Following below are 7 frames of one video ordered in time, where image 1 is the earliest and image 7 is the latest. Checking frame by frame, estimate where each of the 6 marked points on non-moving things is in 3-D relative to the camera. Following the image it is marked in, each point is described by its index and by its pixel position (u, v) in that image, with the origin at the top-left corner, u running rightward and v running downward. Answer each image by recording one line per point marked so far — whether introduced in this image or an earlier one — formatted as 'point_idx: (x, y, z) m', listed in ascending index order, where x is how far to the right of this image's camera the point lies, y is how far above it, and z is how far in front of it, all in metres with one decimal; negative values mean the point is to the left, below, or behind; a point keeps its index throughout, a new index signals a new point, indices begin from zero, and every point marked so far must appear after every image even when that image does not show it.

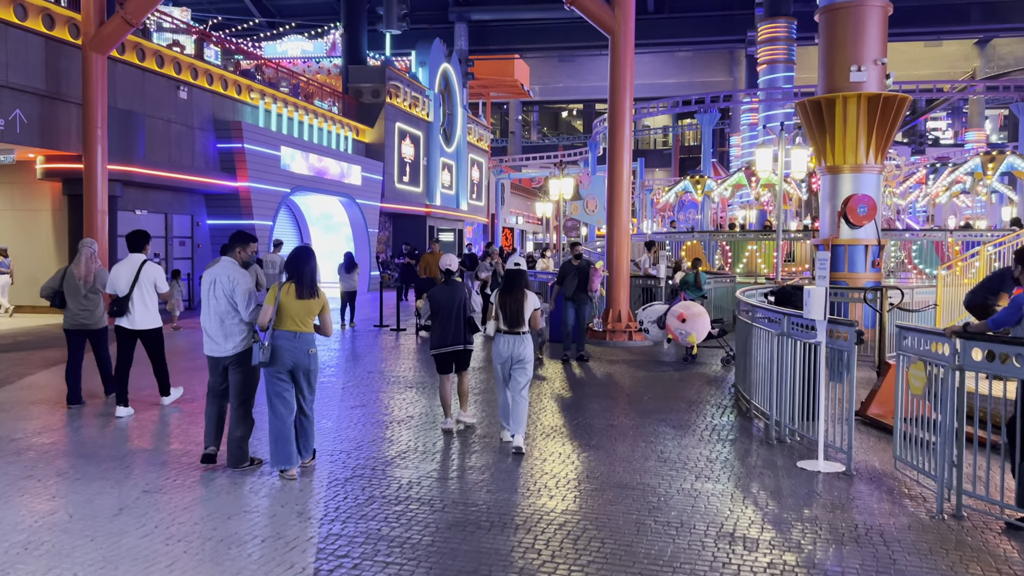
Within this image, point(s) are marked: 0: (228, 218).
0: (-6.5, +1.6, +19.4) m
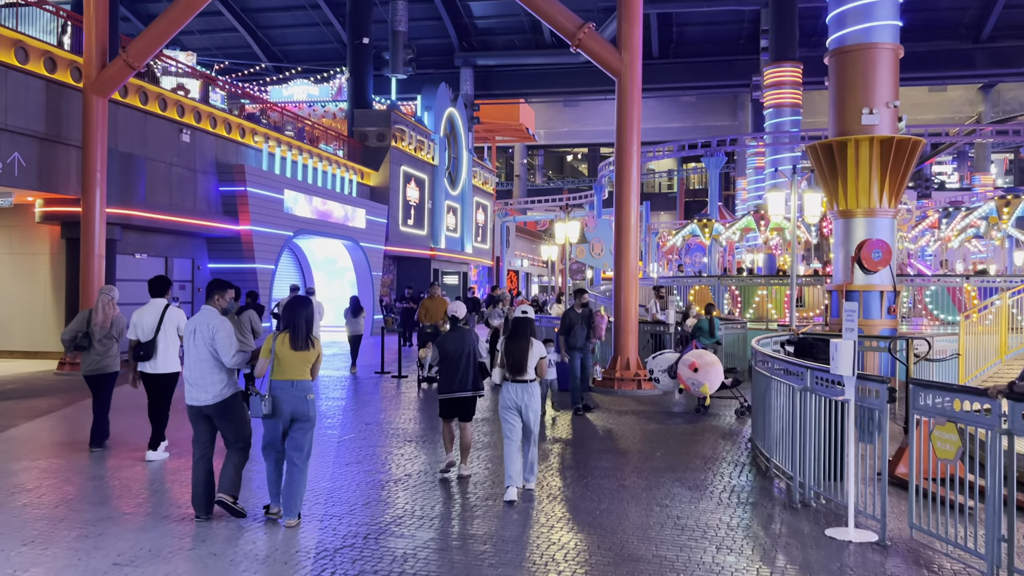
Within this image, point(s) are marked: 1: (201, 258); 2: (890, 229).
0: (-6.4, +0.6, +19.2) m
1: (-7.1, +0.7, +19.3) m
2: (+5.6, +0.9, +12.5) m
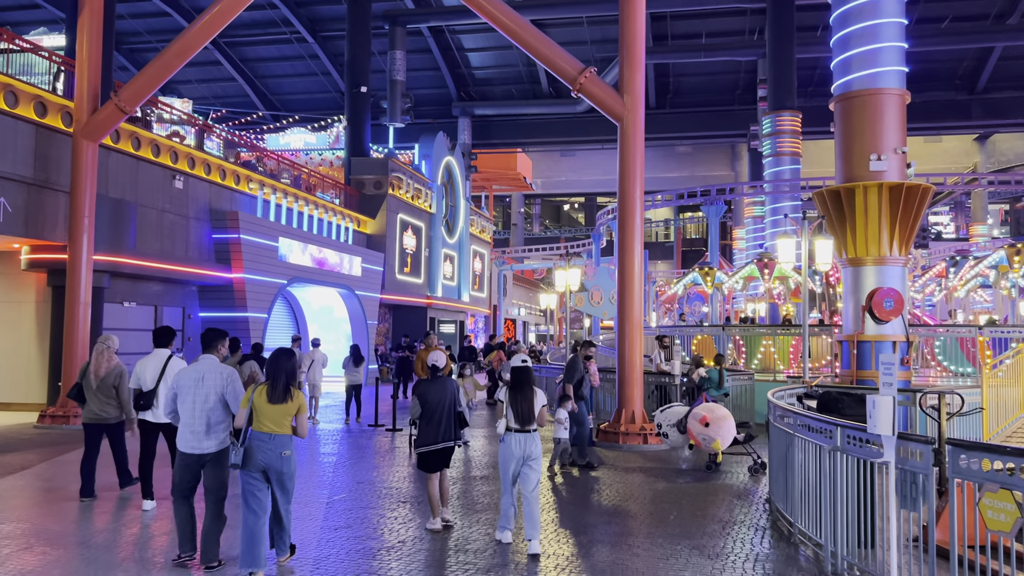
0: (-6.4, -0.5, +18.7) m
1: (-7.1, -0.4, +18.8) m
2: (+5.6, +0.1, +12.2) m
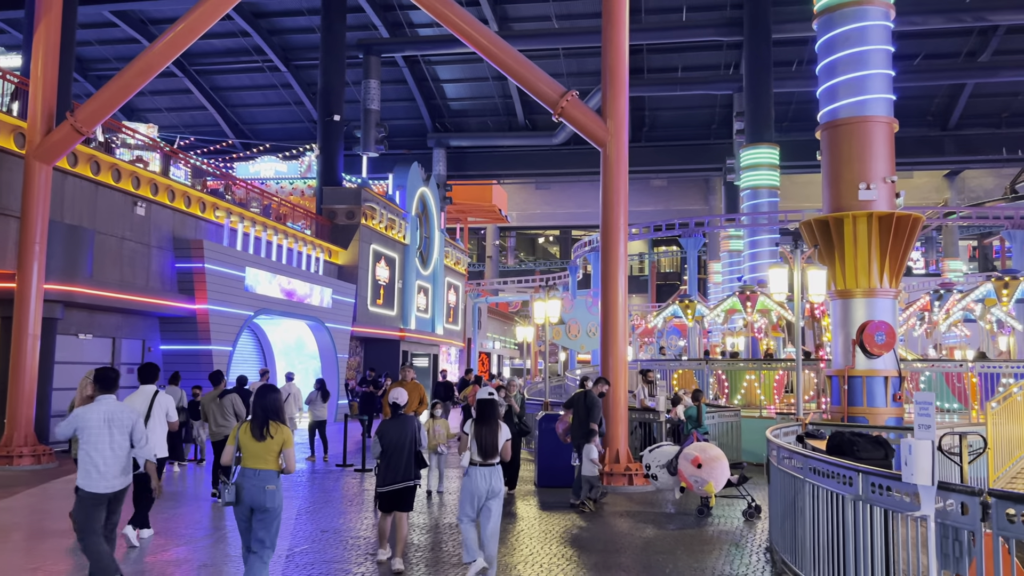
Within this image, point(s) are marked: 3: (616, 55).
0: (-7.0, -1.2, +17.9) m
1: (-7.7, -1.1, +18.0) m
2: (+5.3, -0.3, +11.8) m
3: (+1.4, +3.1, +11.4) m
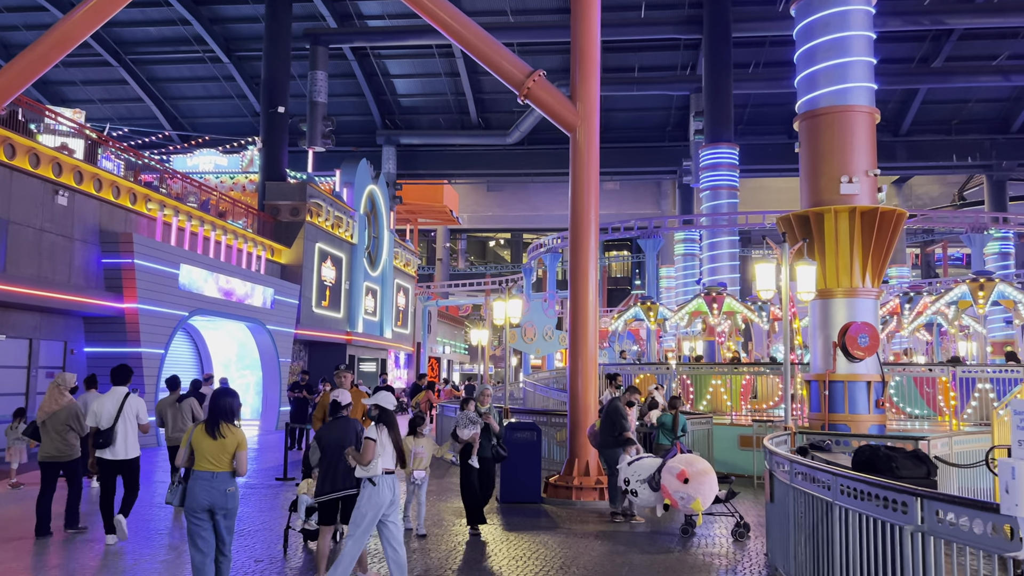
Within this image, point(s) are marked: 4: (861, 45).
0: (-7.9, -1.1, +16.5) m
1: (-8.5, -1.0, +16.5) m
2: (+4.8, -0.3, +11.1) m
3: (+0.9, +3.2, +10.6) m
4: (+4.7, +3.2, +11.2) m
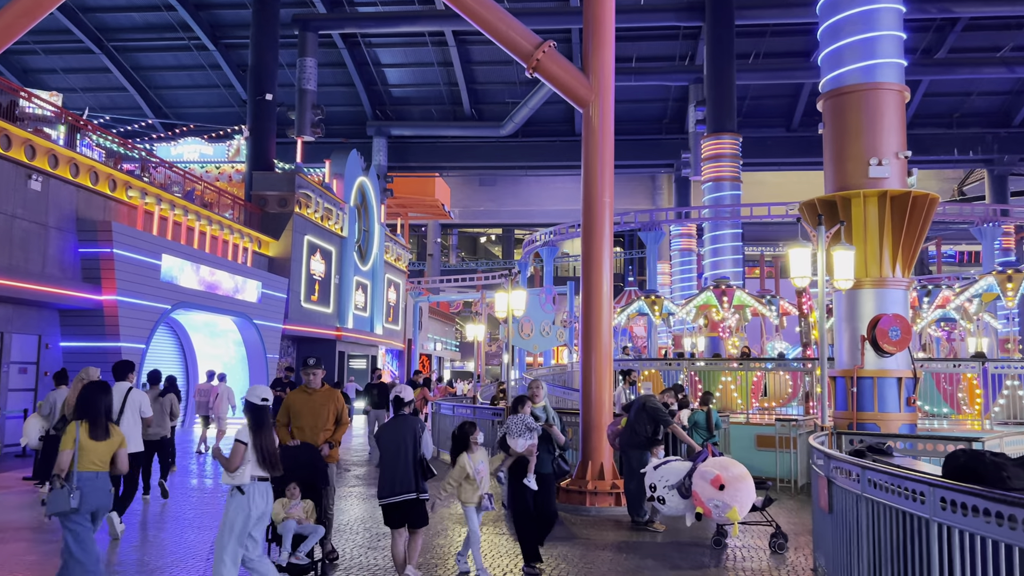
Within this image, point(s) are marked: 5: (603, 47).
0: (-7.9, -0.9, +15.6) m
1: (-8.5, -0.9, +15.6) m
2: (+4.8, -0.2, +10.4) m
3: (+1.0, +3.3, +9.8) m
4: (+4.7, +3.4, +10.5) m
5: (+1.0, +2.8, +9.7) m
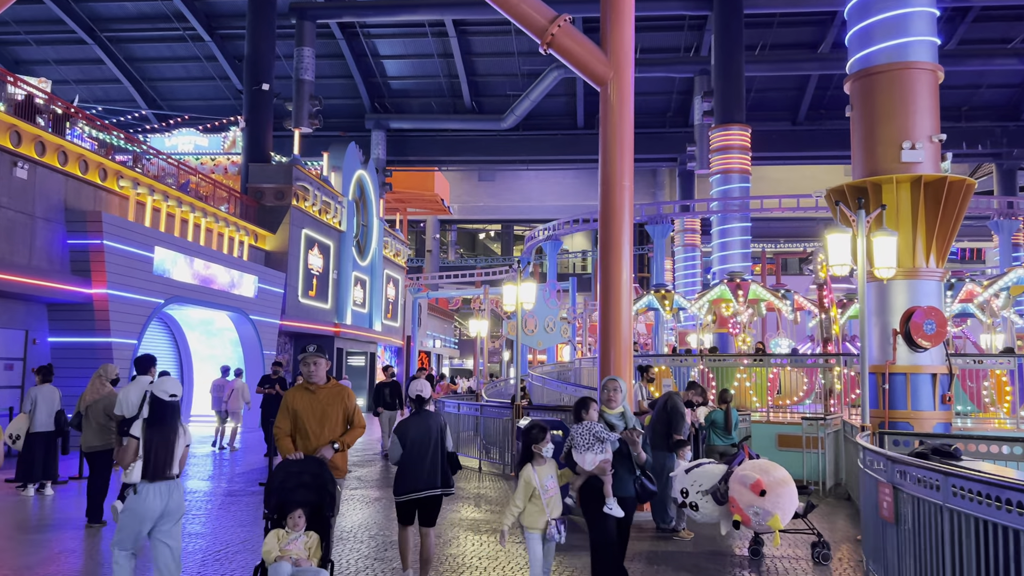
0: (-7.7, -0.8, +15.0) m
1: (-8.4, -0.7, +15.0) m
2: (+5.0, -0.1, +9.9) m
3: (+1.2, +3.4, +9.2) m
4: (+4.9, +3.5, +9.9) m
5: (+1.2, +2.9, +9.1) m
